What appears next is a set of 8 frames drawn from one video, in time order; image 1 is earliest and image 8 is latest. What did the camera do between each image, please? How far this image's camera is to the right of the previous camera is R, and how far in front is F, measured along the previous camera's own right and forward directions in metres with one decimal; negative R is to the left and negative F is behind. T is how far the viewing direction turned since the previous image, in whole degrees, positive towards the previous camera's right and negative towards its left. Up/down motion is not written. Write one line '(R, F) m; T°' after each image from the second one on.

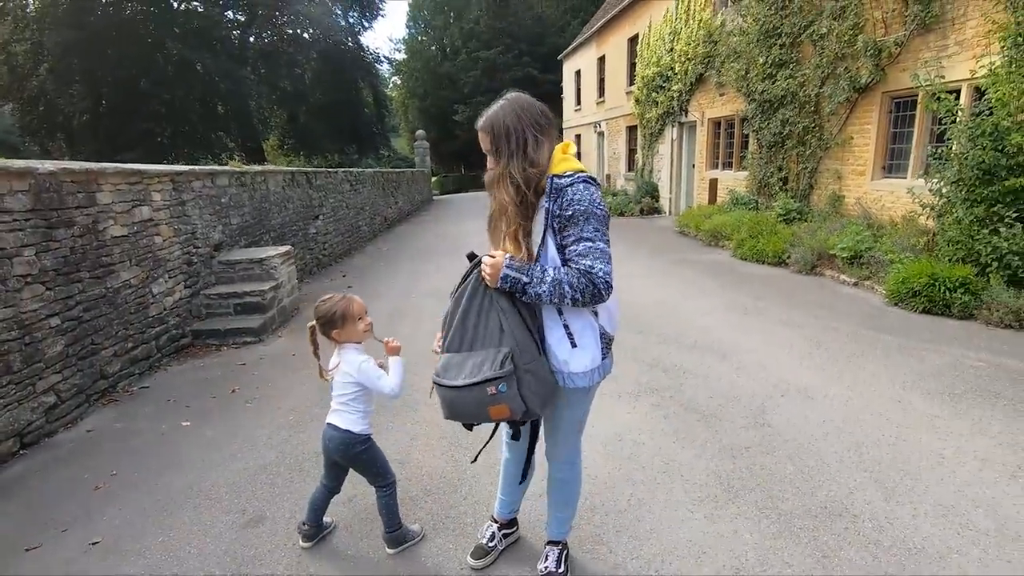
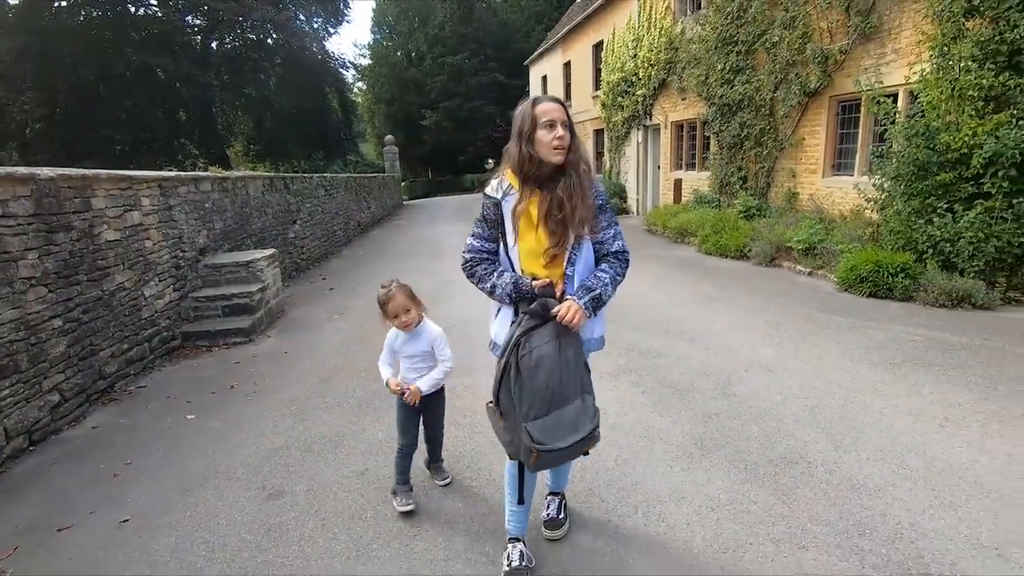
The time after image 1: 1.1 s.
(-0.1, -0.3) m; +3°
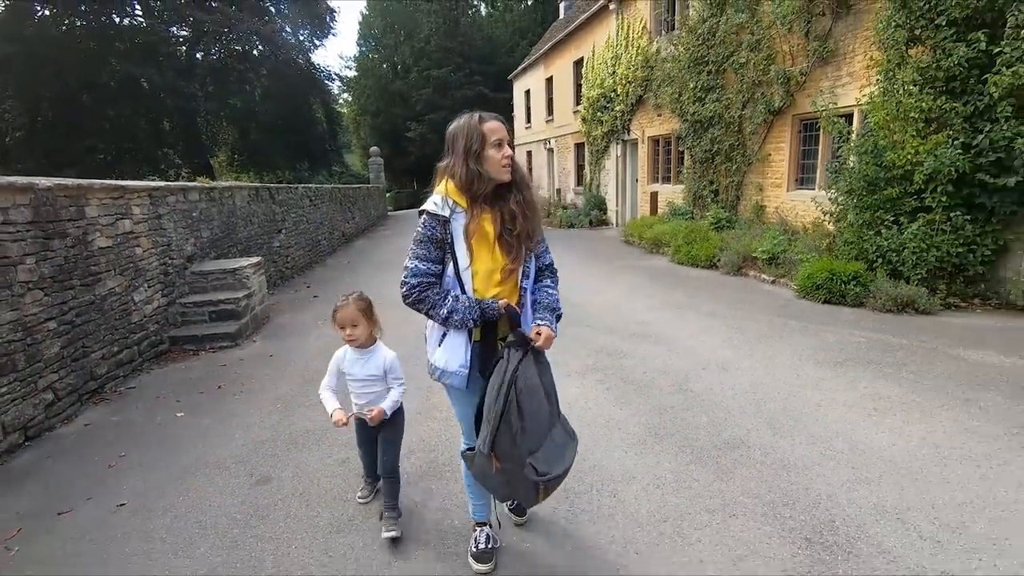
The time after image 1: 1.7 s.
(+0.1, -0.3) m; +2°
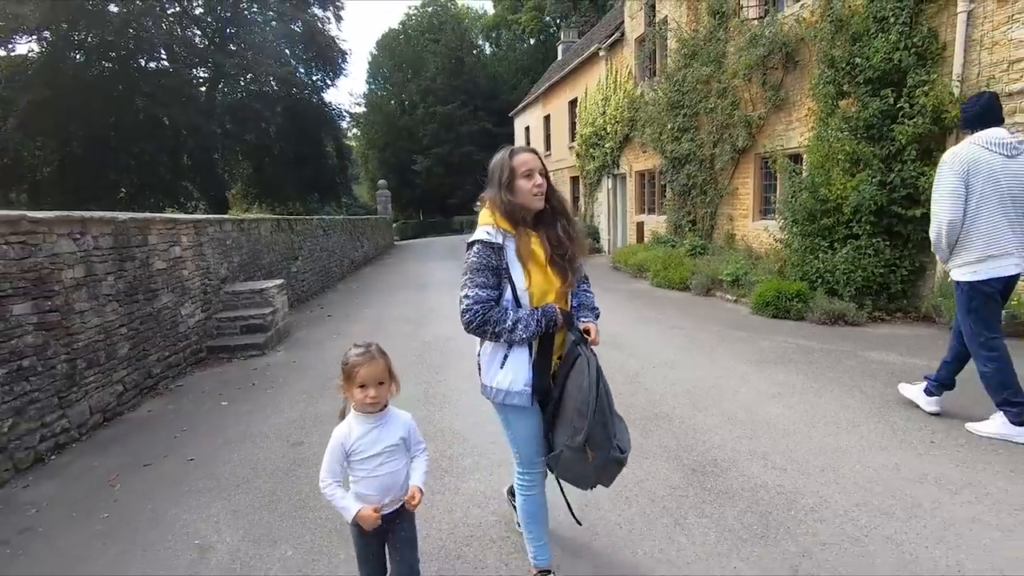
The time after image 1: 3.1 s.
(+0.2, -1.0) m; -1°
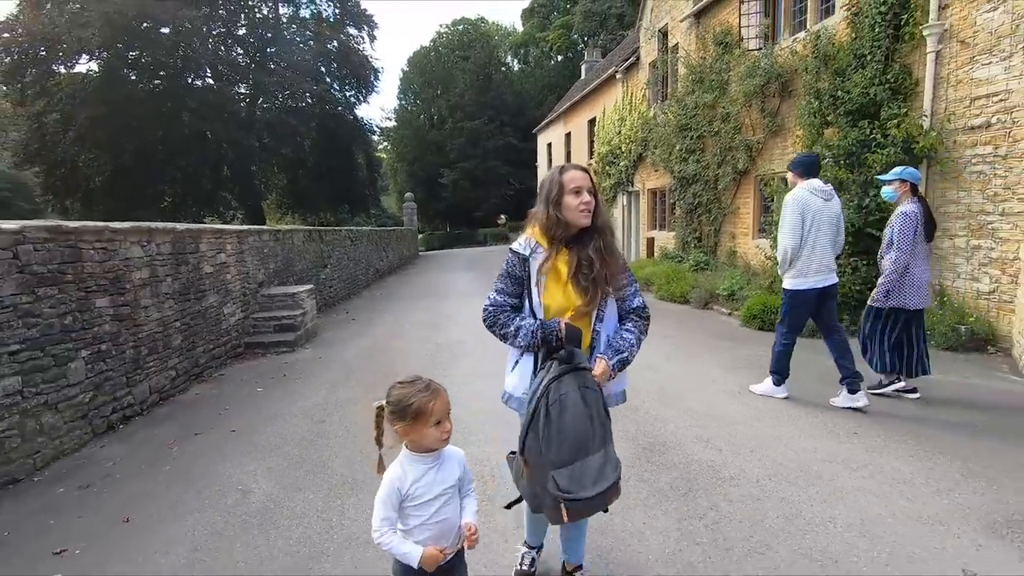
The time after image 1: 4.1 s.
(+0.3, -0.7) m; -3°
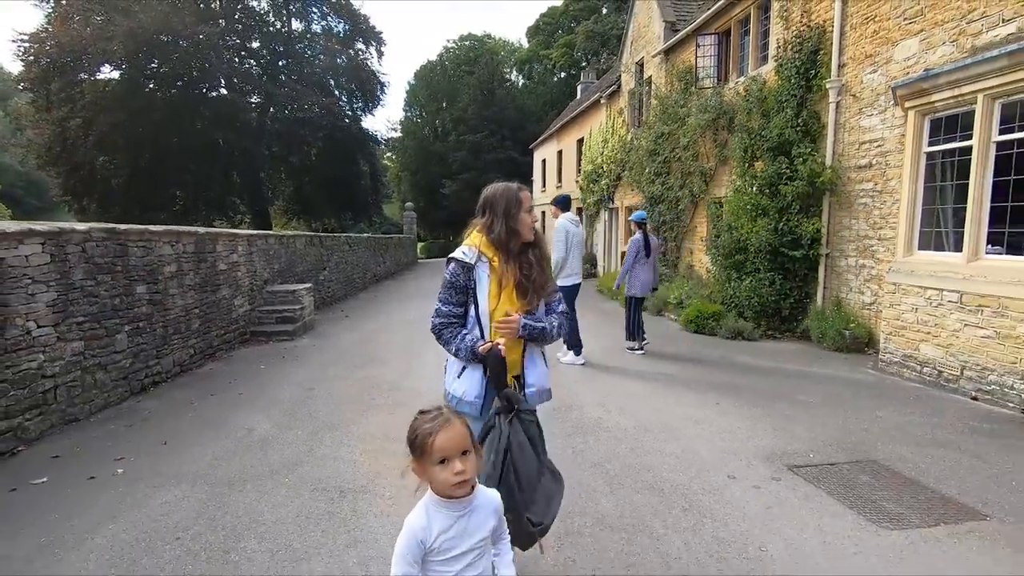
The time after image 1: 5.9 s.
(+0.6, -1.3) m; 0°
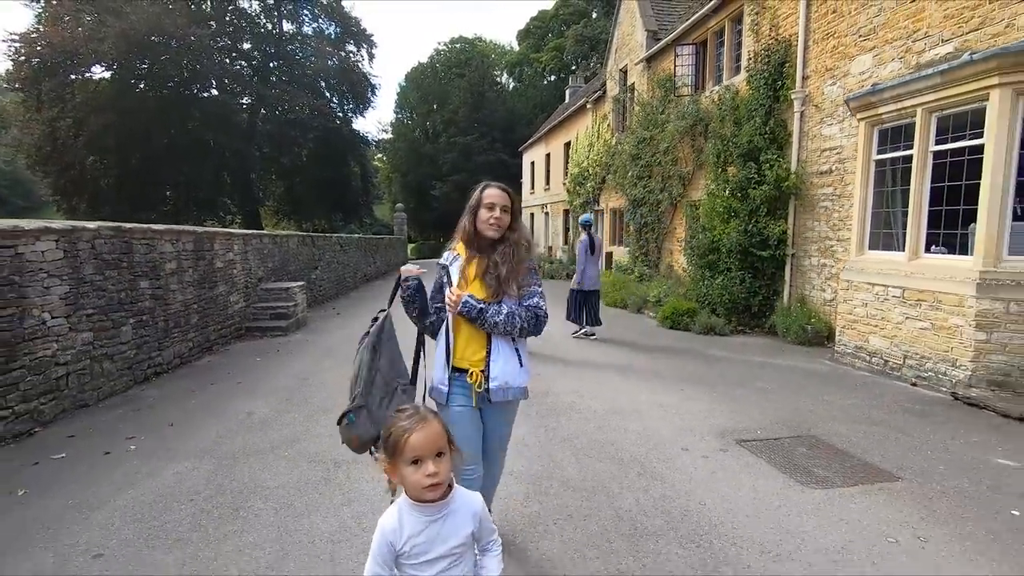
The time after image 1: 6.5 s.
(+0.1, -0.5) m; +1°
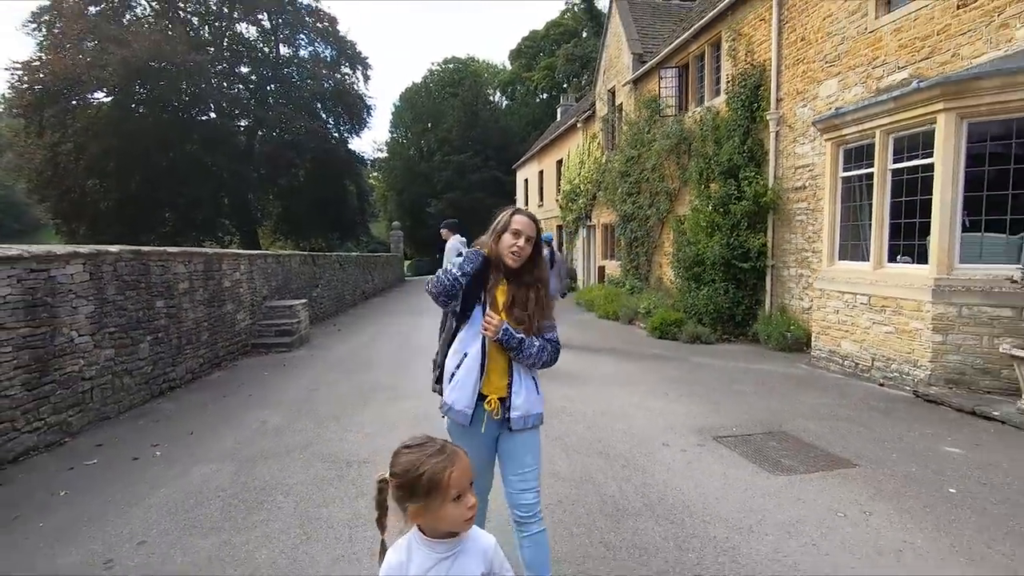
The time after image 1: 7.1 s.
(0.0, -0.4) m; 0°
